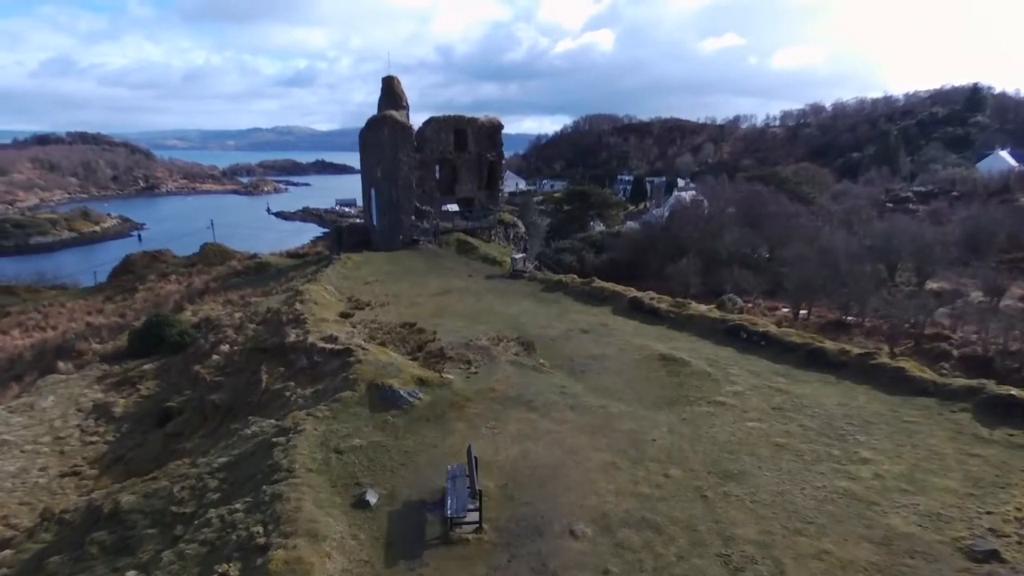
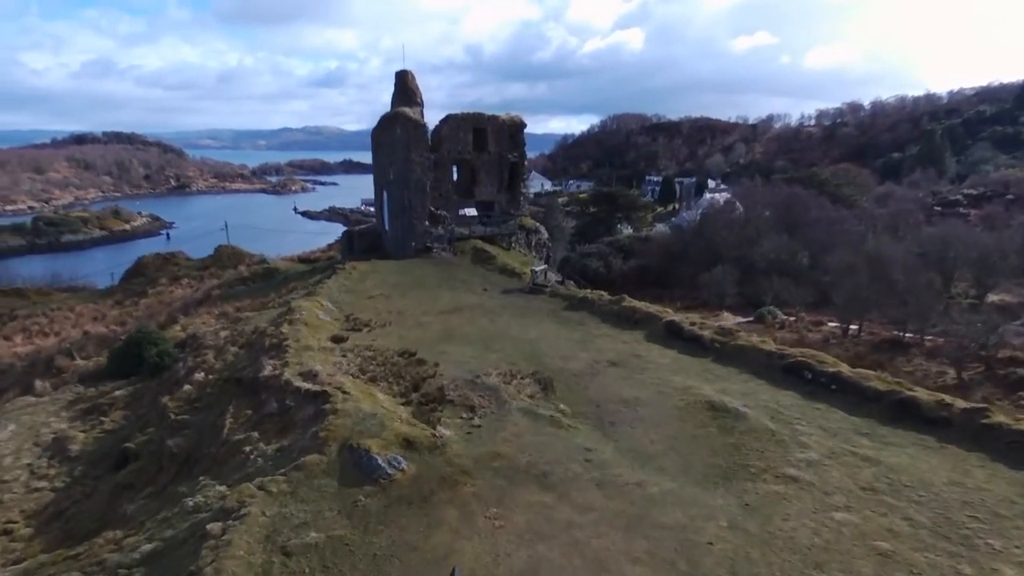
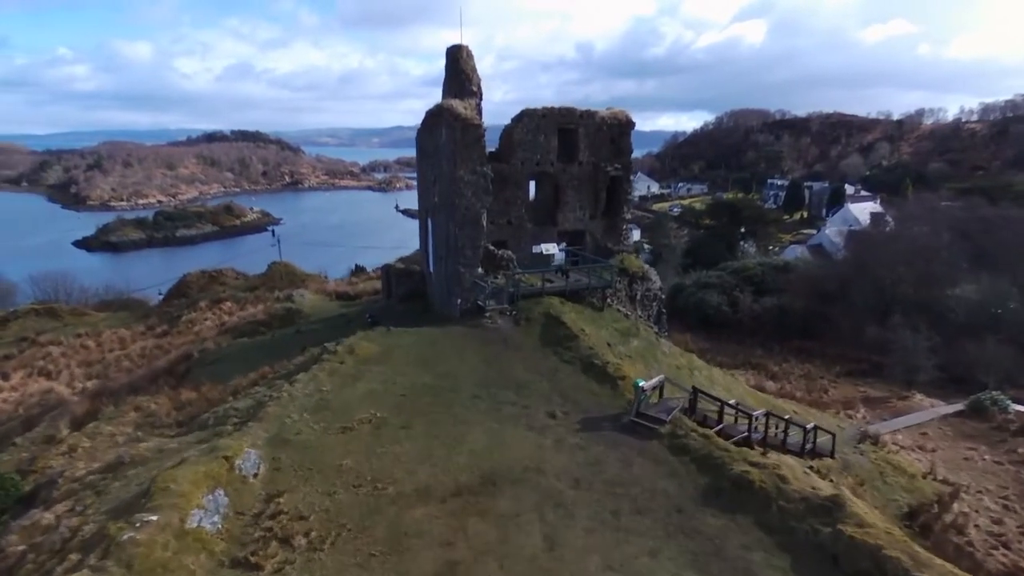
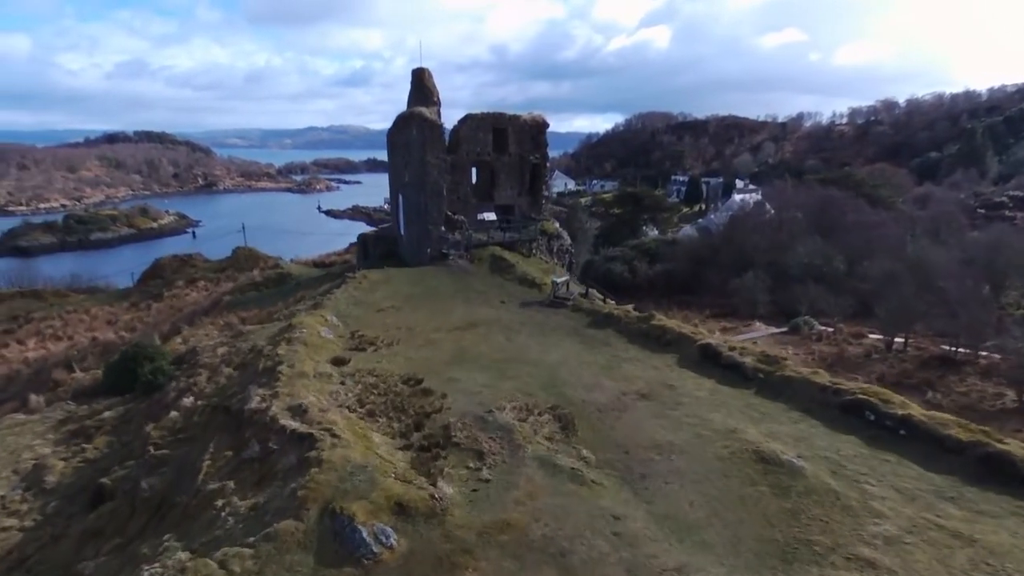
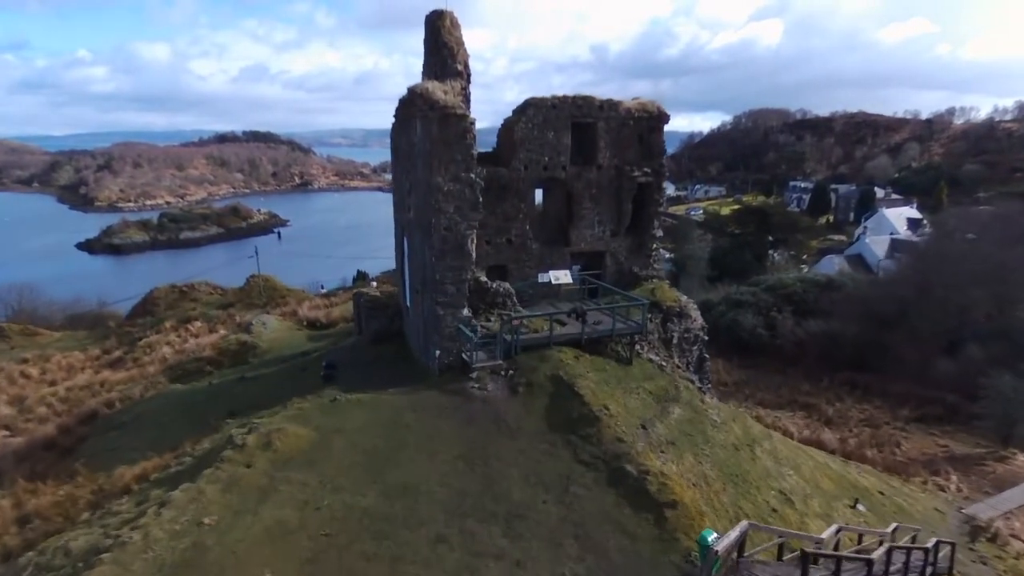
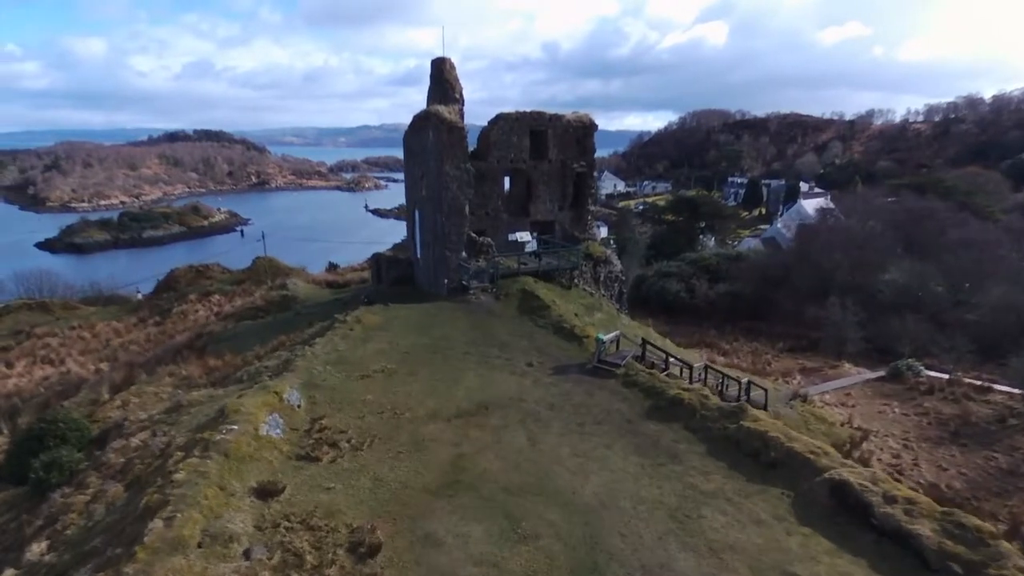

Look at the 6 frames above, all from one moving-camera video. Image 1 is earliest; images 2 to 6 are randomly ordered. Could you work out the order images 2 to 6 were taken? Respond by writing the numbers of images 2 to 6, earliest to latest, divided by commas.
2, 4, 6, 3, 5
